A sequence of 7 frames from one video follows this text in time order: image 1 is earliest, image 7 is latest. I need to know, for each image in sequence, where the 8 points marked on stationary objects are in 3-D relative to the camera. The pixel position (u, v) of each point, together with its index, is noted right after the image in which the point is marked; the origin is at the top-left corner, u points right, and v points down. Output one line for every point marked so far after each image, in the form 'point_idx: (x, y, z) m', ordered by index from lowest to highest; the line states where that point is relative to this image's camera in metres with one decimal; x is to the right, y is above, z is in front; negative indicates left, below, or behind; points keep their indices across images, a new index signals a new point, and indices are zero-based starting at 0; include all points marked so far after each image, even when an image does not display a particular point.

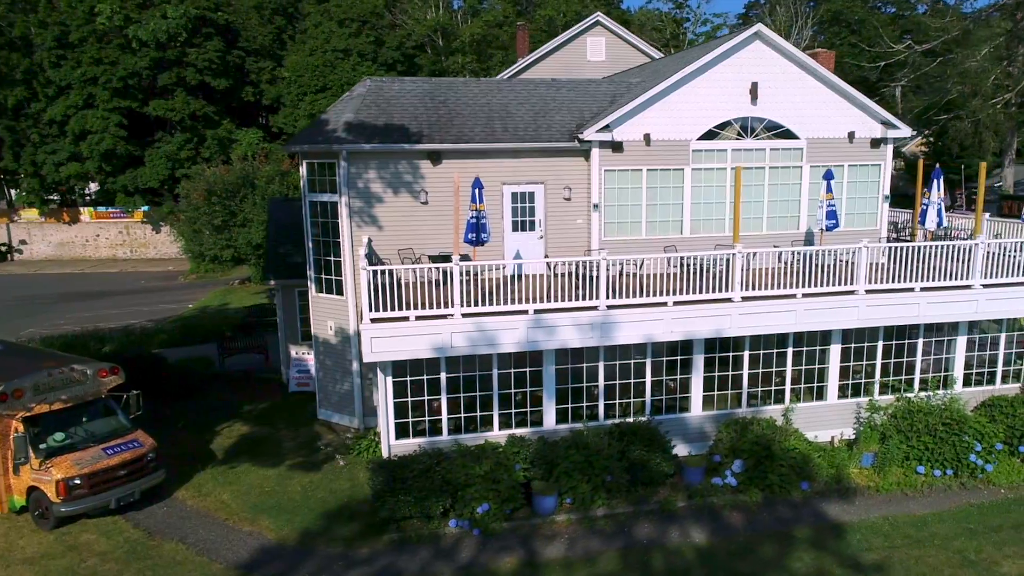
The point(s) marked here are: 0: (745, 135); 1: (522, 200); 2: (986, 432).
0: (+4.5, +3.0, +14.7) m
1: (+0.2, +1.7, +14.4) m
2: (+7.8, -2.4, +12.5) m
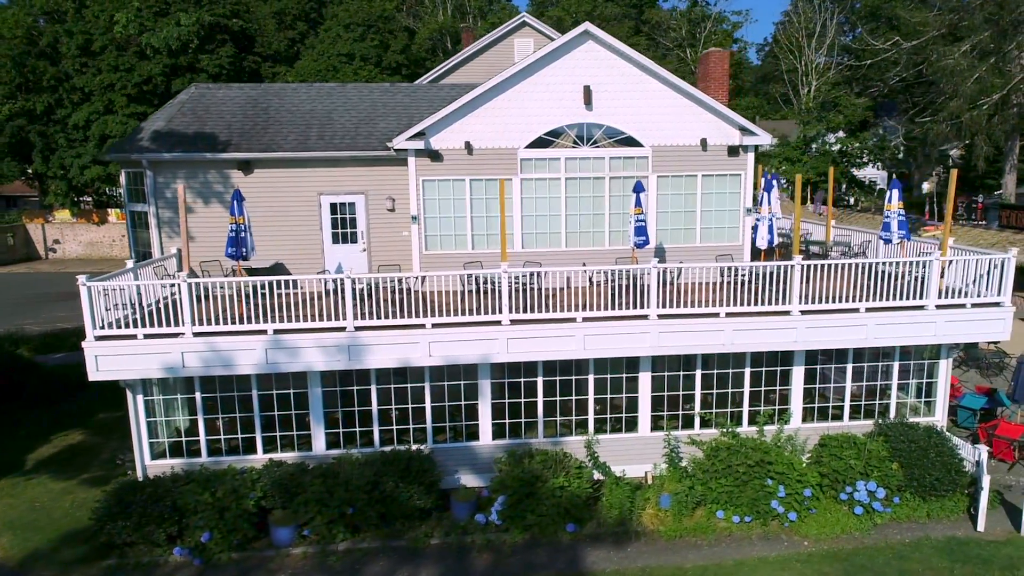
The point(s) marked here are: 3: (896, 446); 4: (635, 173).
0: (+1.2, +2.6, +13.7) m
1: (-3.1, +1.4, +13.8) m
2: (+4.1, -2.8, +11.2) m
3: (+5.9, -2.4, +11.7) m
4: (+2.2, +2.1, +13.8) m
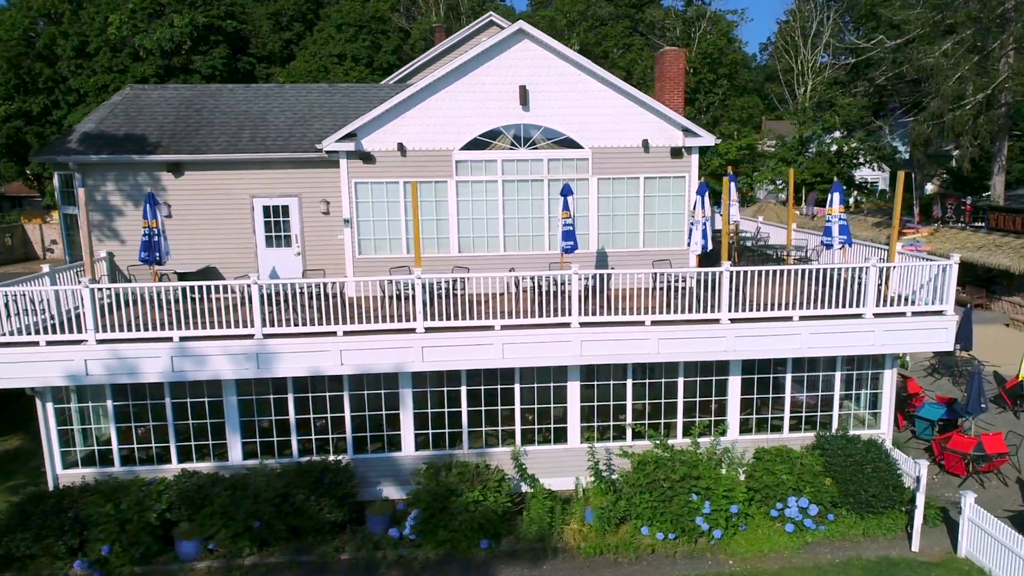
0: (+0.1, +2.5, +13.3) m
1: (-4.2, +1.3, +13.5) m
2: (+3.0, -2.9, +10.7) m
3: (+4.7, -2.6, +11.2) m
4: (+1.1, +2.0, +13.4) m
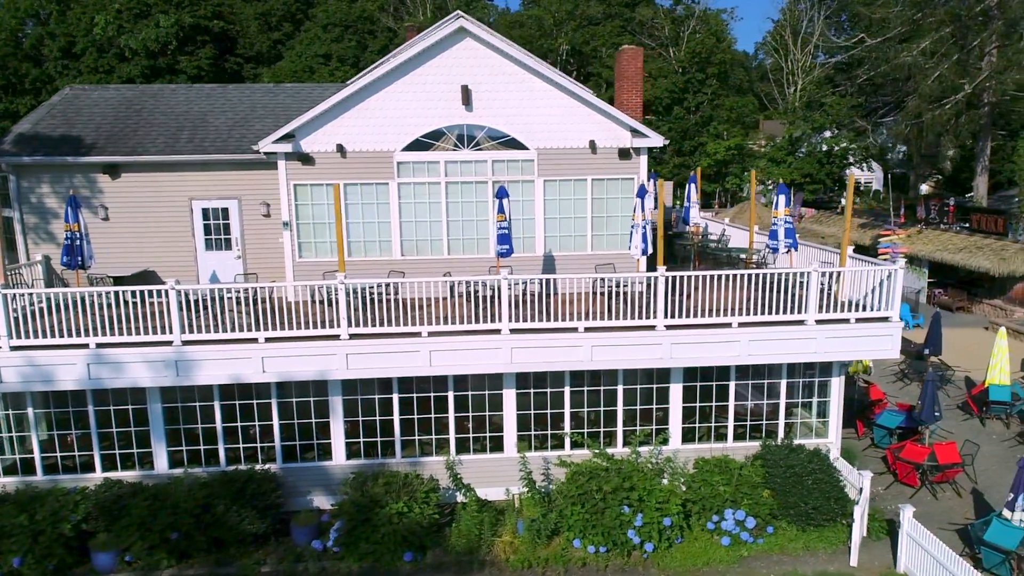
0: (-0.9, +2.4, +13.0) m
1: (-5.2, +1.3, +13.3) m
2: (+2.0, -3.0, +10.4) m
3: (+3.7, -2.6, +10.9) m
4: (+0.1, +1.9, +13.1) m
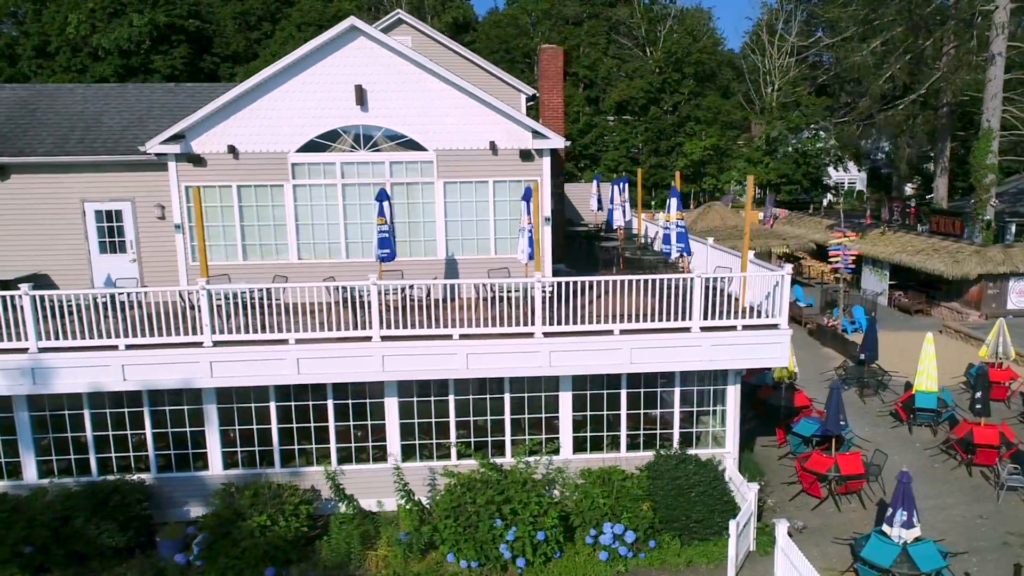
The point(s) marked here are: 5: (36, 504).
0: (-2.6, +2.4, +12.7) m
1: (-6.9, +1.2, +13.0) m
2: (+0.2, -3.0, +10.1) m
3: (+2.0, -2.7, +10.5) m
4: (-1.6, +1.8, +12.8) m
5: (-6.3, -2.9, +10.1) m
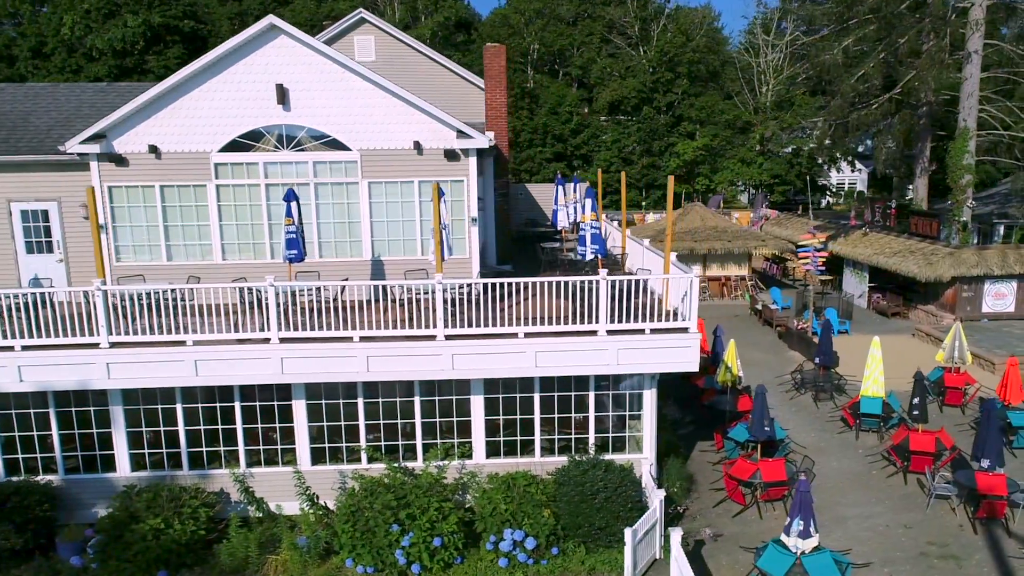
0: (-3.8, +2.4, +12.6) m
1: (-8.2, +1.2, +13.0) m
2: (-1.1, -3.1, +9.9) m
3: (+0.7, -2.7, +10.3) m
4: (-2.8, +1.8, +12.7) m
5: (-7.6, -2.9, +10.1) m
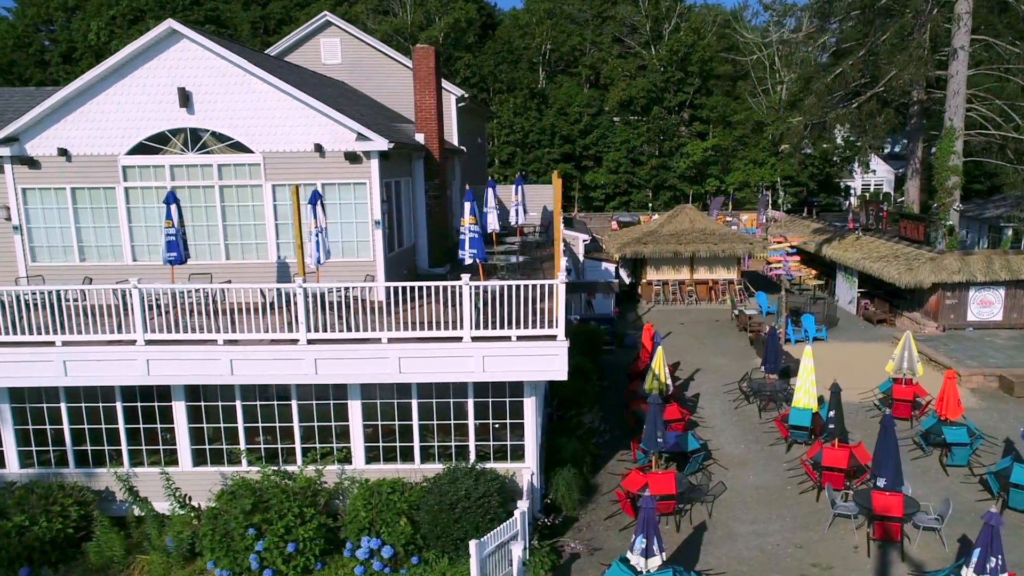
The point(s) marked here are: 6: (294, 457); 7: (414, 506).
0: (-5.4, +2.3, +12.7) m
1: (-9.8, +1.2, +13.3) m
2: (-2.9, -3.1, +9.9) m
3: (-1.1, -2.8, +10.2) m
4: (-4.4, +1.8, +12.7) m
5: (-9.5, -2.9, +10.4) m
6: (-3.2, -2.5, +11.2) m
7: (-1.2, -2.9, +10.2) m
